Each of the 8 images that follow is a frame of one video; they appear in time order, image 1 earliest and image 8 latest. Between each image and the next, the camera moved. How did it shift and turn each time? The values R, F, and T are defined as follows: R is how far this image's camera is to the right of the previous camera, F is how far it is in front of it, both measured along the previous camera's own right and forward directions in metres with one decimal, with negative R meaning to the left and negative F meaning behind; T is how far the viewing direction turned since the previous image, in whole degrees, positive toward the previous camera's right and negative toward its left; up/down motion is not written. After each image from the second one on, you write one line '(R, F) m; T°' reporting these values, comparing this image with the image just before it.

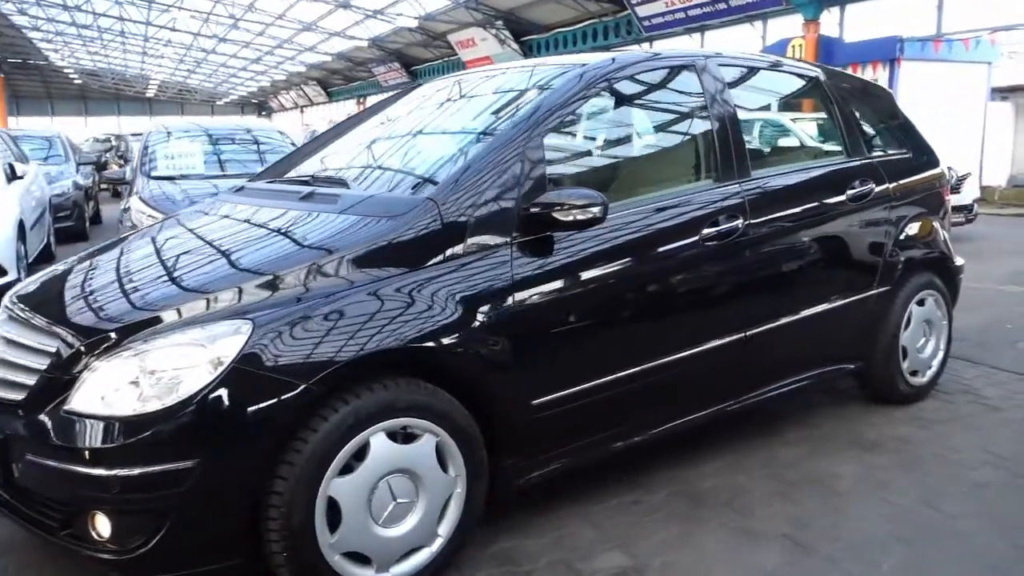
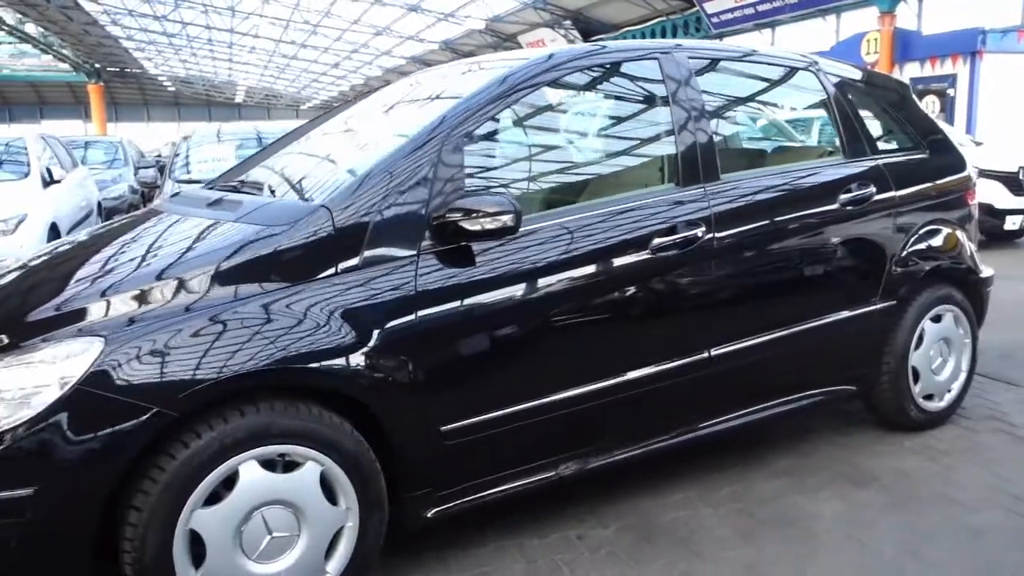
(+0.5, +0.3) m; -6°
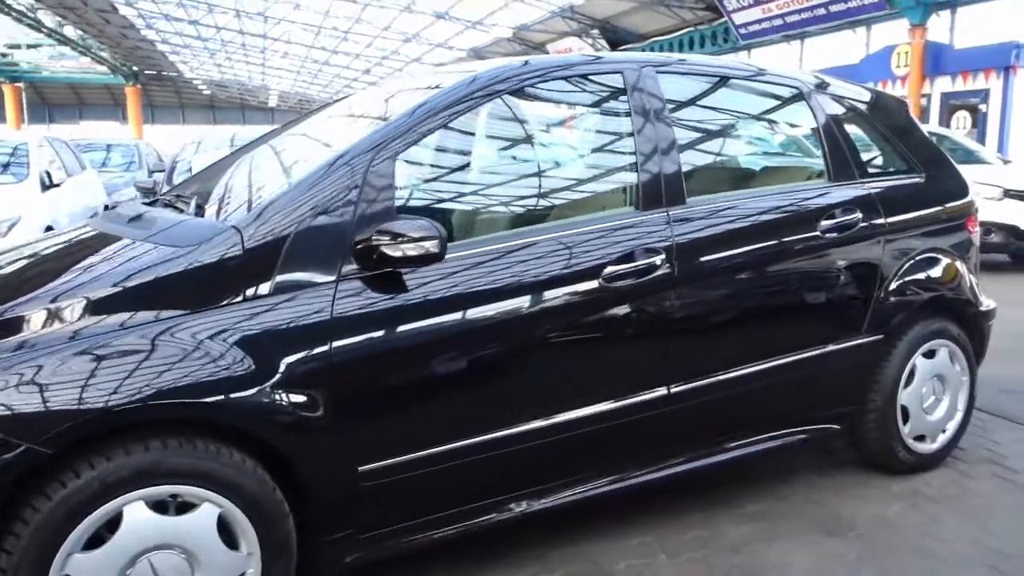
(+0.3, +0.2) m; -2°
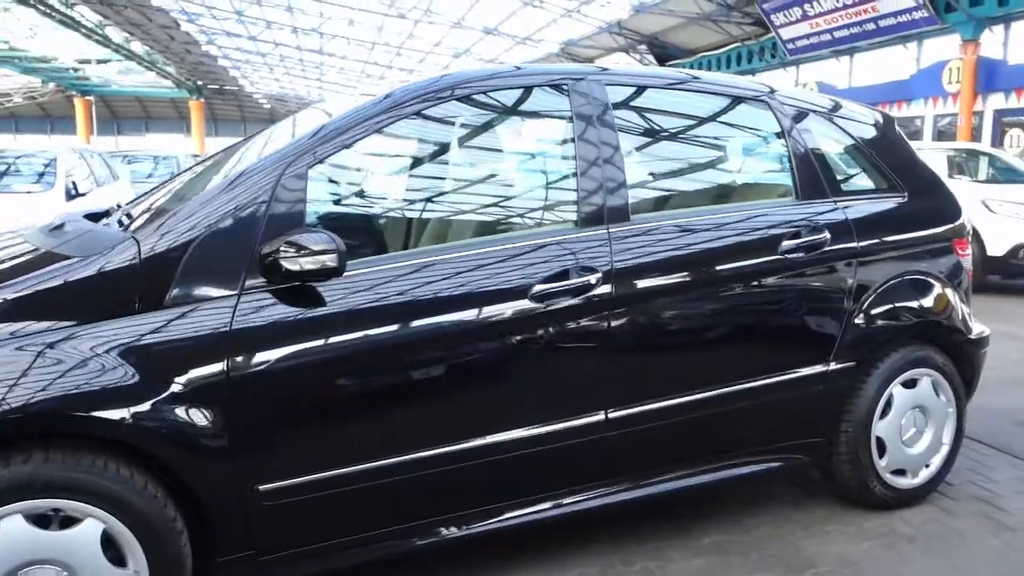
(+0.4, +0.1) m; -4°
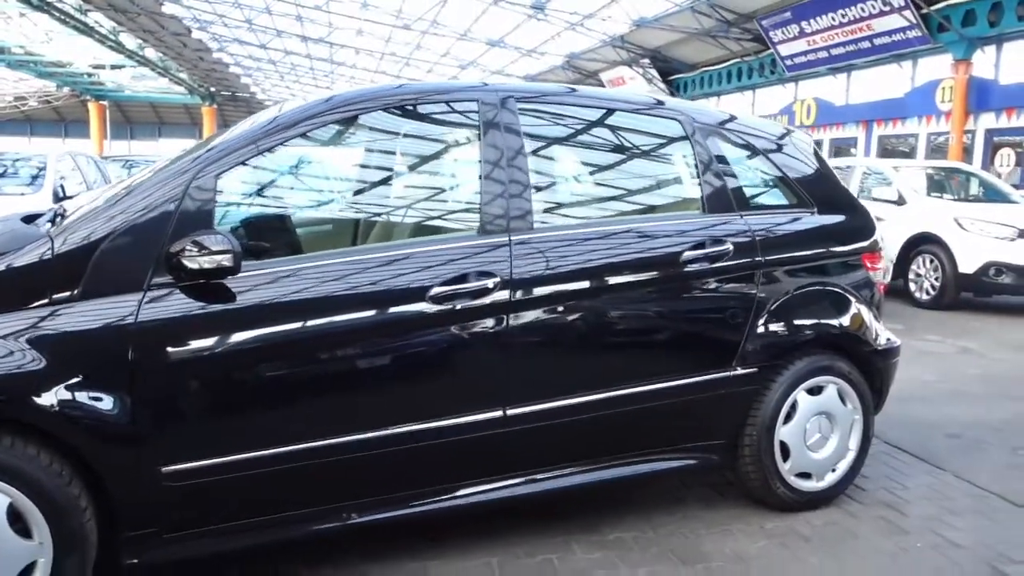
(+0.4, -0.2) m; -1°
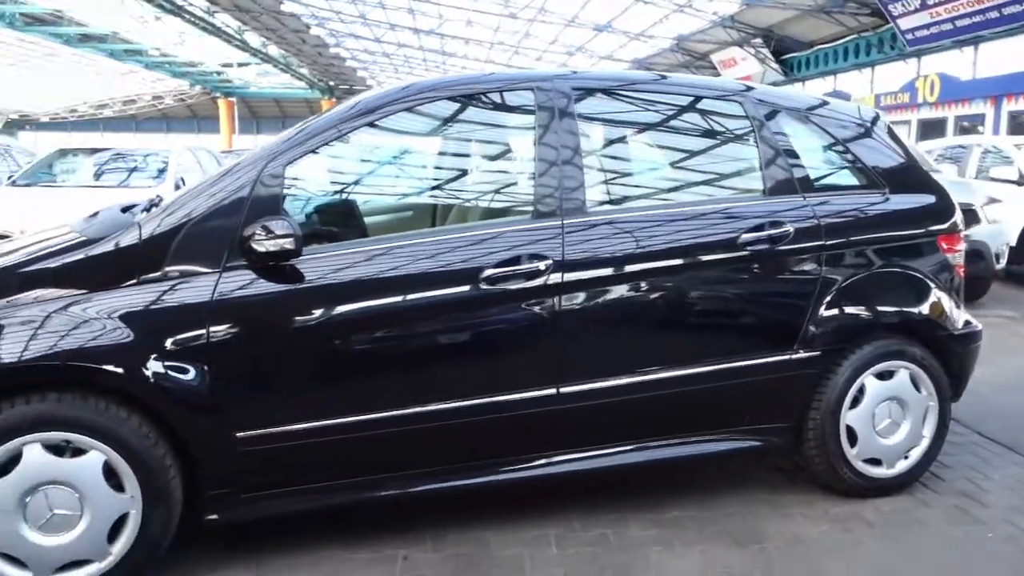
(+0.2, -0.1) m; -8°
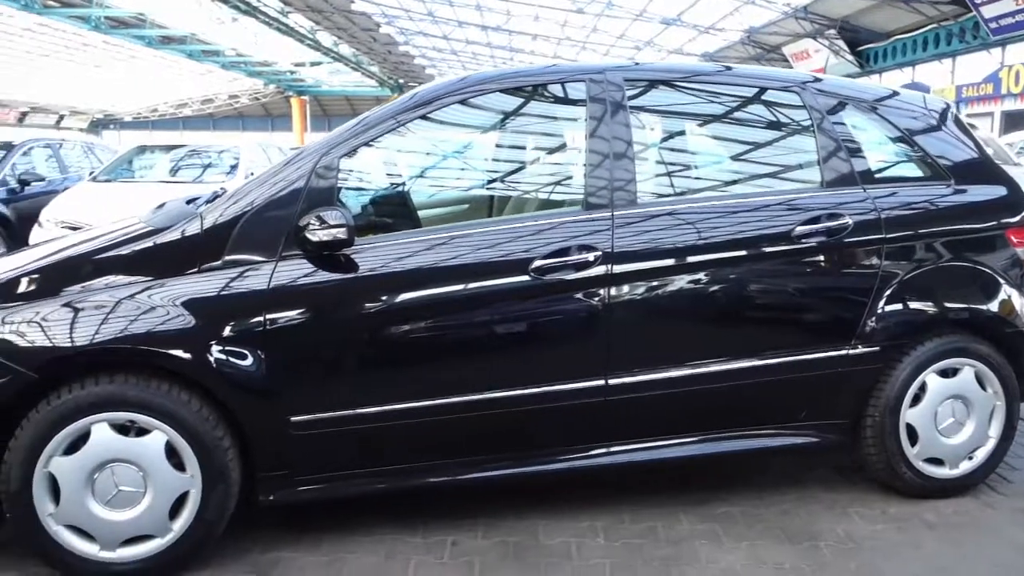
(+0.1, 0.0) m; -4°
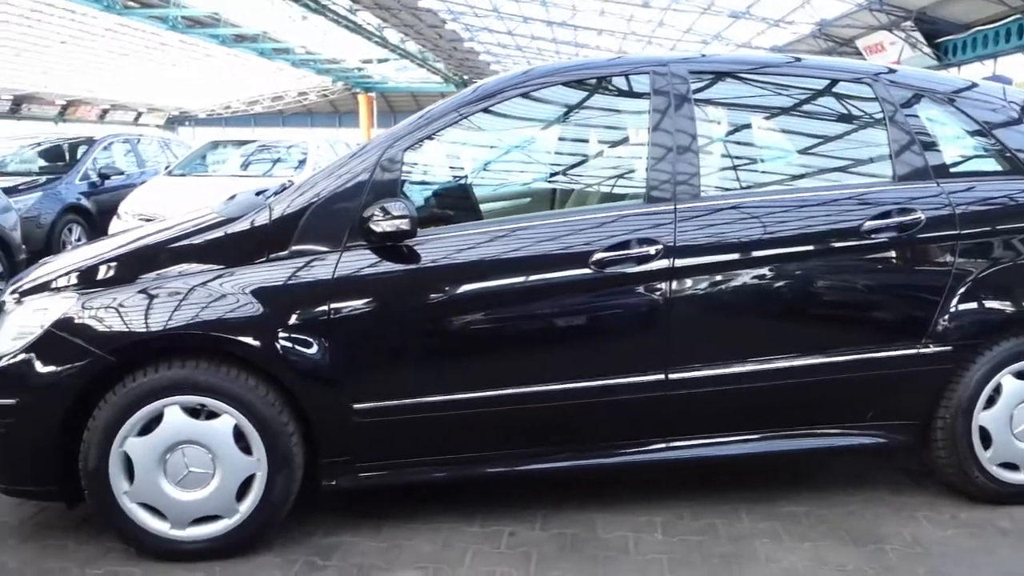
(0.0, 0.0) m; -4°
